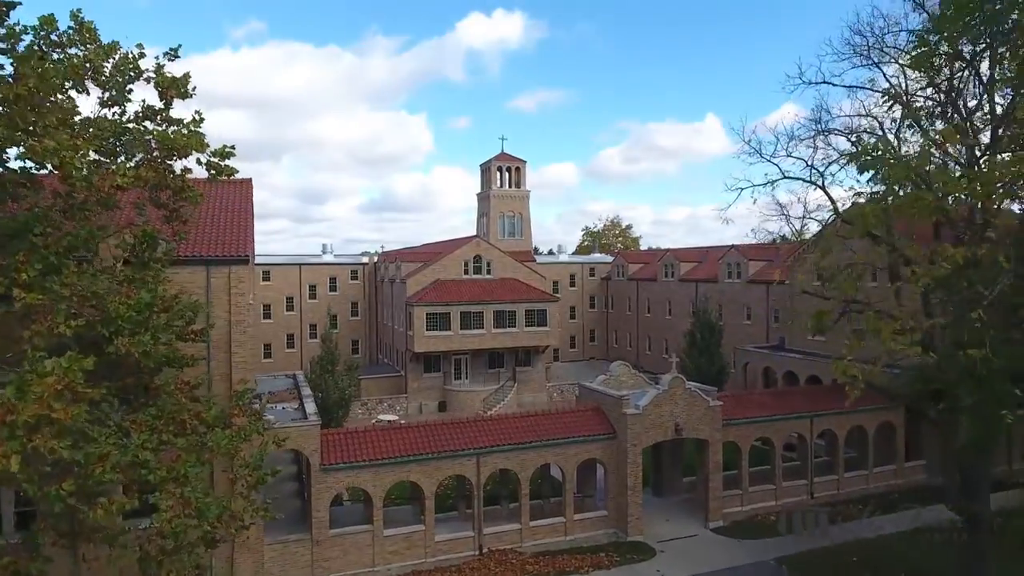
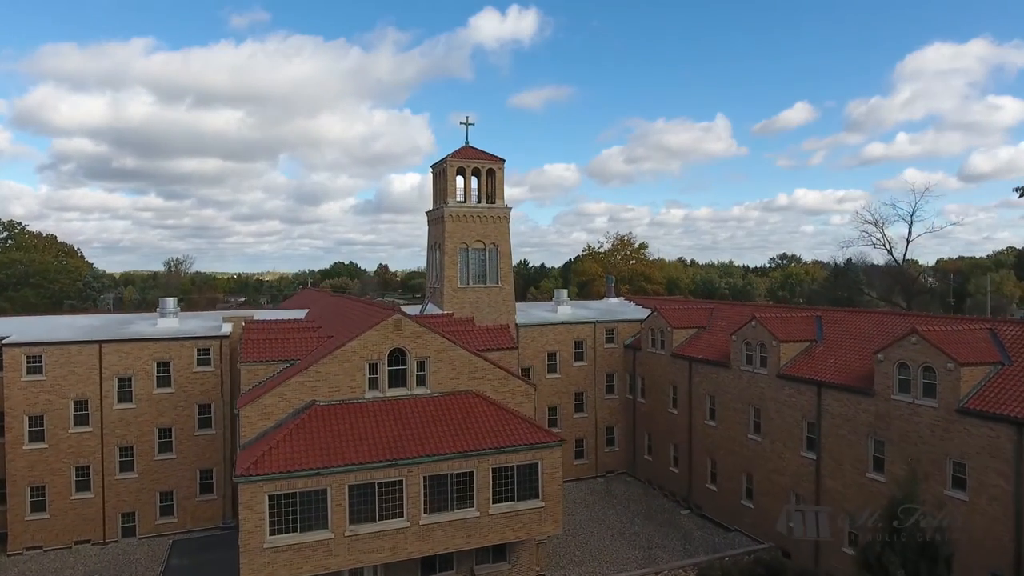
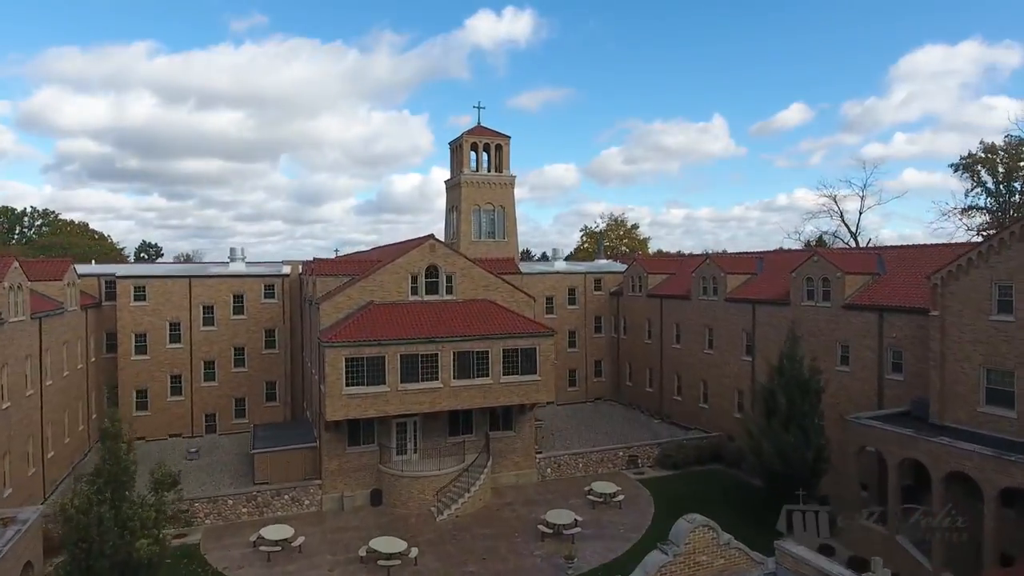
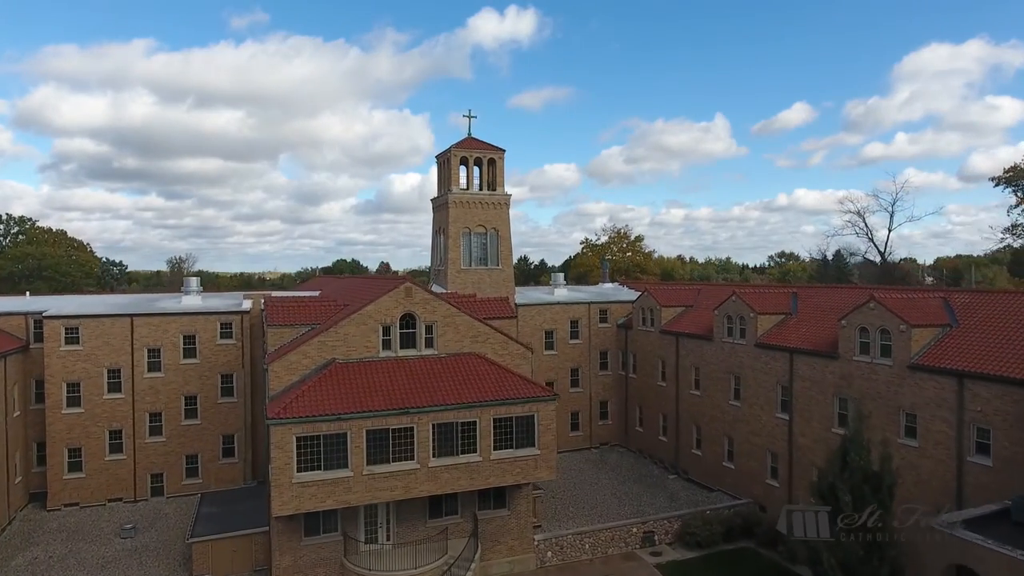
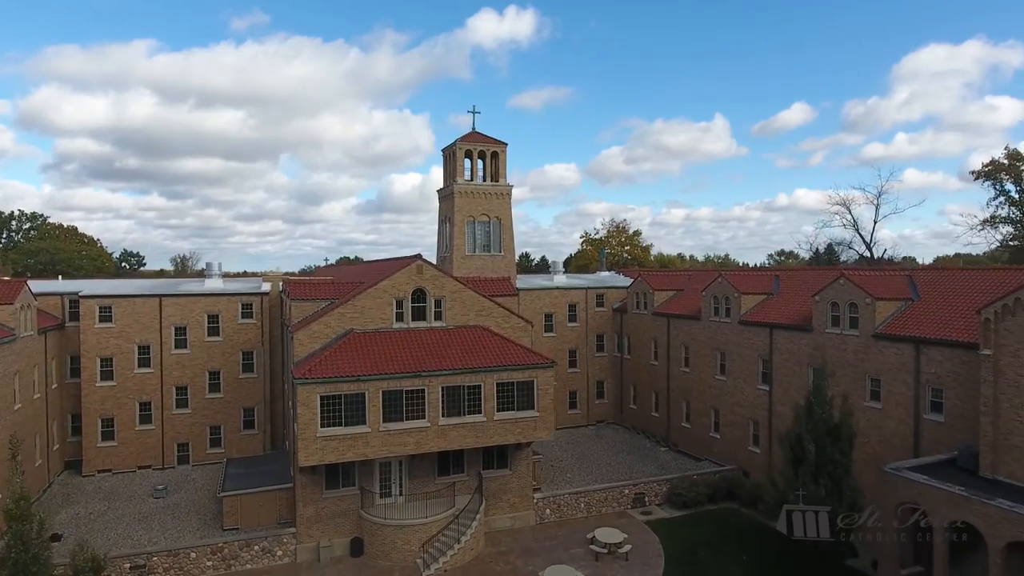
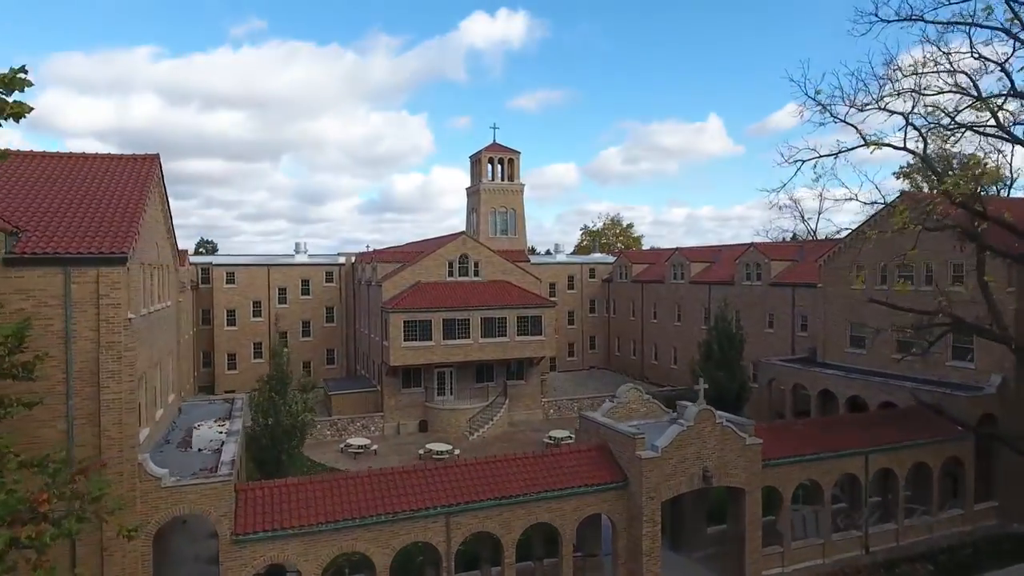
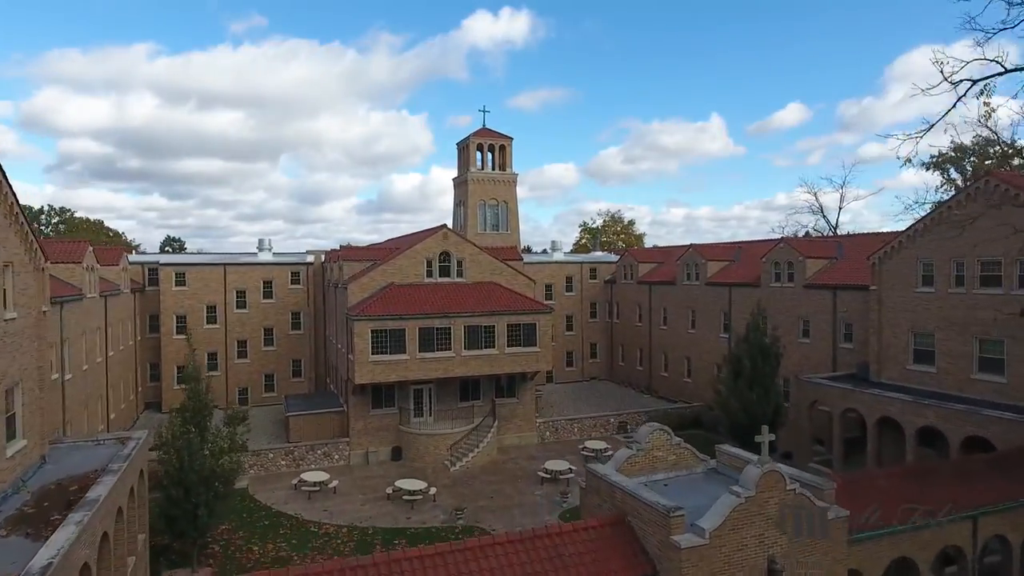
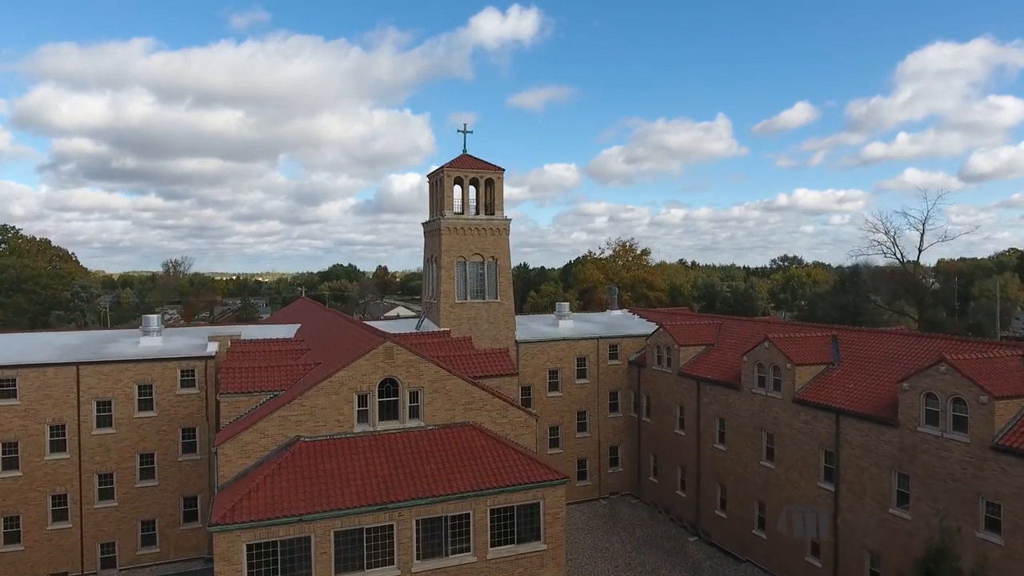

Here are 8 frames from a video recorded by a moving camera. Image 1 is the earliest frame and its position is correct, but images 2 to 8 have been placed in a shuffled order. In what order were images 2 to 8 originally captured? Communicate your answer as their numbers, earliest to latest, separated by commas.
6, 7, 3, 5, 4, 2, 8
